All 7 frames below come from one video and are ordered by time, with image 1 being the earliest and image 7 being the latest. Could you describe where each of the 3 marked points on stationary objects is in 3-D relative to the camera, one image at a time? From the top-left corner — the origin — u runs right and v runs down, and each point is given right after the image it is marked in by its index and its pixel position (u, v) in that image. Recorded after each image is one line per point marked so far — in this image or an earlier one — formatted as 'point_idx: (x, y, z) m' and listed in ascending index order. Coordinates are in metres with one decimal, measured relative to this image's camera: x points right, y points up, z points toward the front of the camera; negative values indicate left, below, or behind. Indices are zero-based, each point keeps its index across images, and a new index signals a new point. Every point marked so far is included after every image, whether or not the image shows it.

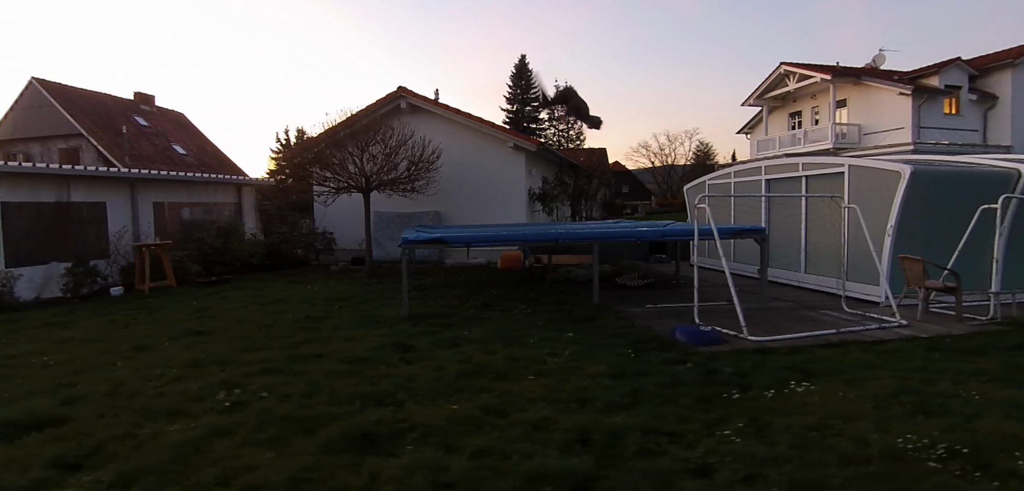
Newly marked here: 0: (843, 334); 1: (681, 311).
0: (+3.5, -0.9, +5.6) m
1: (+2.1, -0.9, +6.8) m
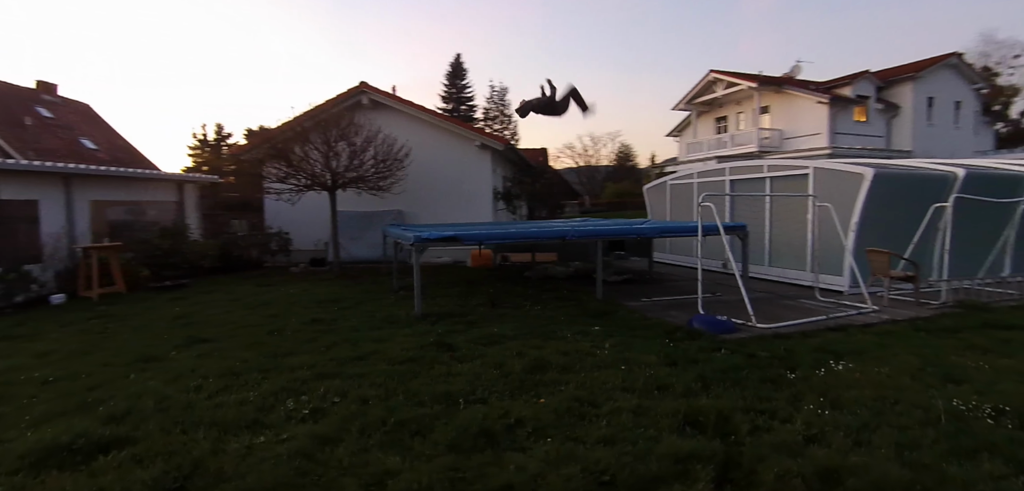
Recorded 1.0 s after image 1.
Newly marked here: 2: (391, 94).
0: (+3.7, -0.9, +6.2) m
1: (+2.2, -0.8, +7.1) m
2: (-2.9, +3.7, +13.0) m
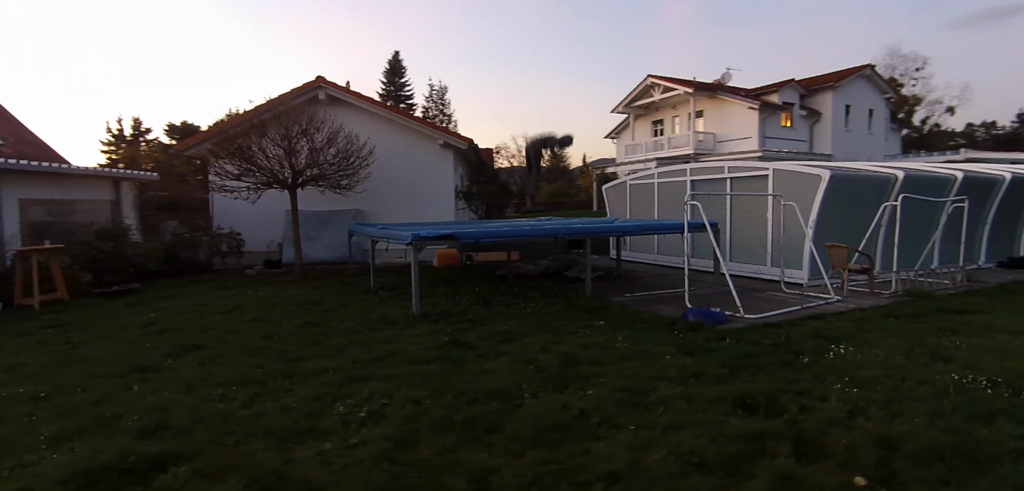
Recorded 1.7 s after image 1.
0: (+3.7, -0.8, +6.7) m
1: (+2.1, -0.7, +7.4) m
2: (-3.8, +3.7, +12.7) m
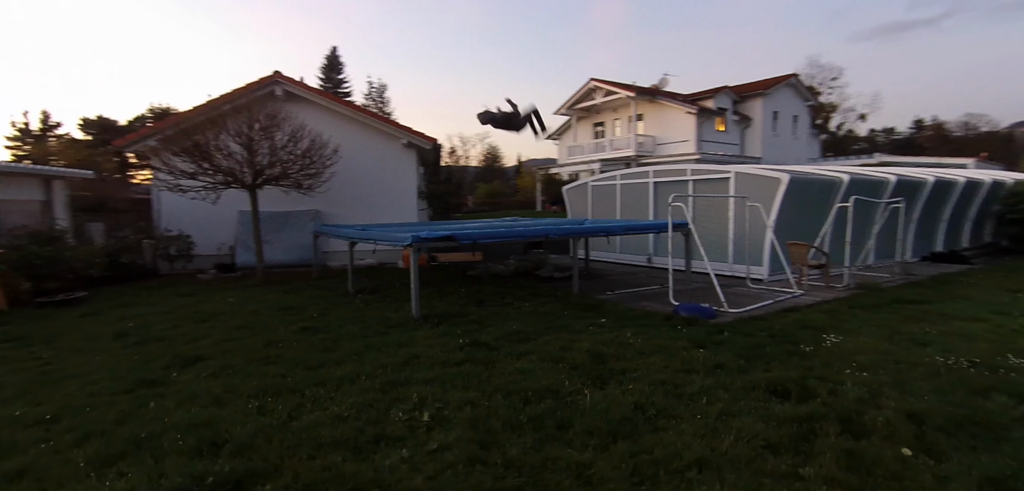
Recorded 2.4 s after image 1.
0: (+3.6, -0.8, +7.2) m
1: (+1.9, -0.7, +7.7) m
2: (-4.6, +3.6, +12.2) m
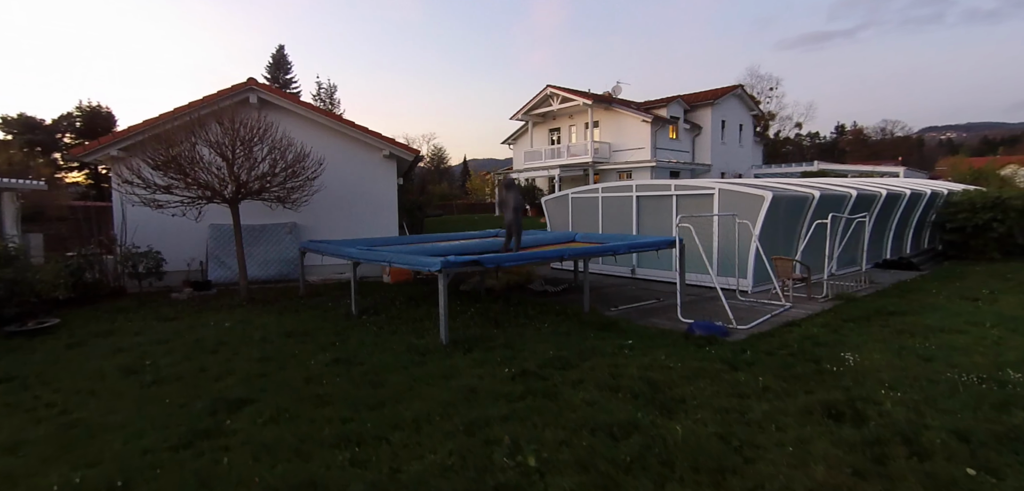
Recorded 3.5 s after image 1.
0: (+3.8, -1.0, +7.7) m
1: (+2.0, -1.0, +8.0) m
2: (-4.9, +3.3, +11.8) m
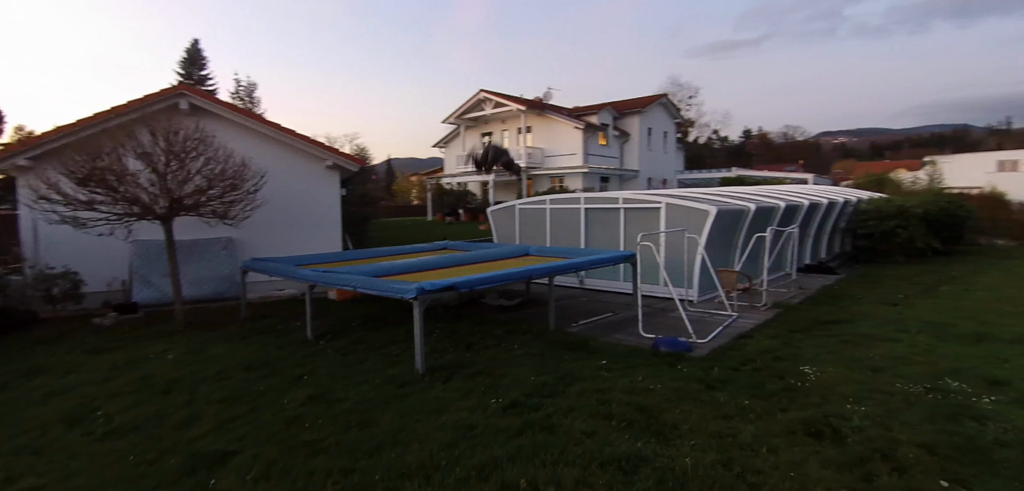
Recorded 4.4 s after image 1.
0: (+3.3, -1.2, +8.1) m
1: (+1.5, -1.2, +8.3) m
2: (-6.0, +2.9, +11.0) m
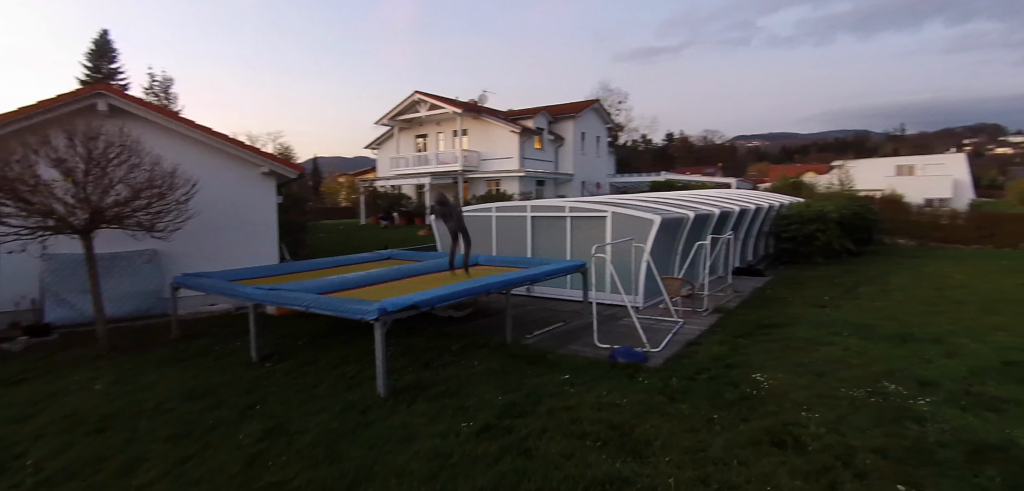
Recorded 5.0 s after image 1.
0: (+2.6, -1.4, +8.4) m
1: (+0.8, -1.4, +8.3) m
2: (-7.0, +2.7, +10.2) m
